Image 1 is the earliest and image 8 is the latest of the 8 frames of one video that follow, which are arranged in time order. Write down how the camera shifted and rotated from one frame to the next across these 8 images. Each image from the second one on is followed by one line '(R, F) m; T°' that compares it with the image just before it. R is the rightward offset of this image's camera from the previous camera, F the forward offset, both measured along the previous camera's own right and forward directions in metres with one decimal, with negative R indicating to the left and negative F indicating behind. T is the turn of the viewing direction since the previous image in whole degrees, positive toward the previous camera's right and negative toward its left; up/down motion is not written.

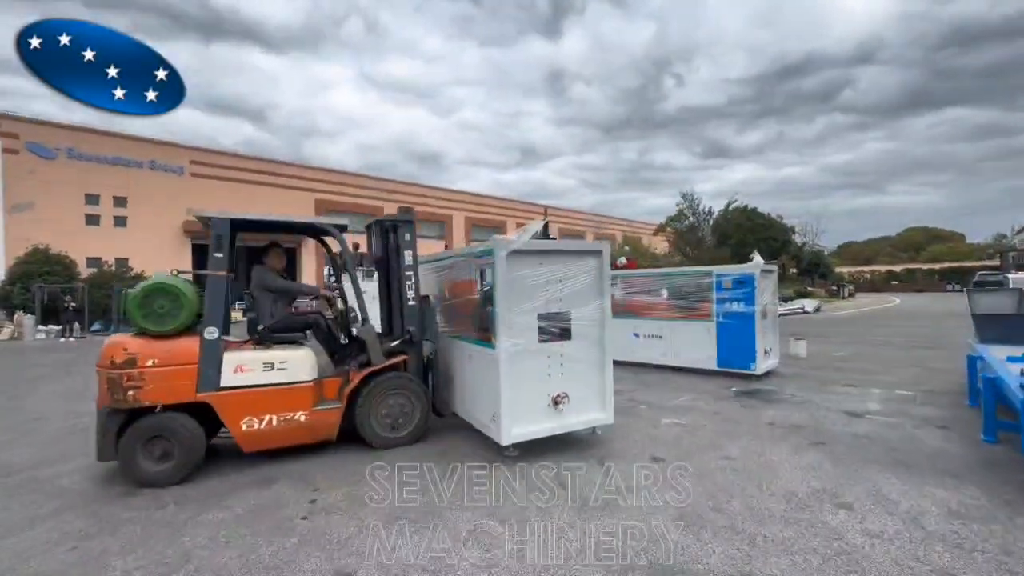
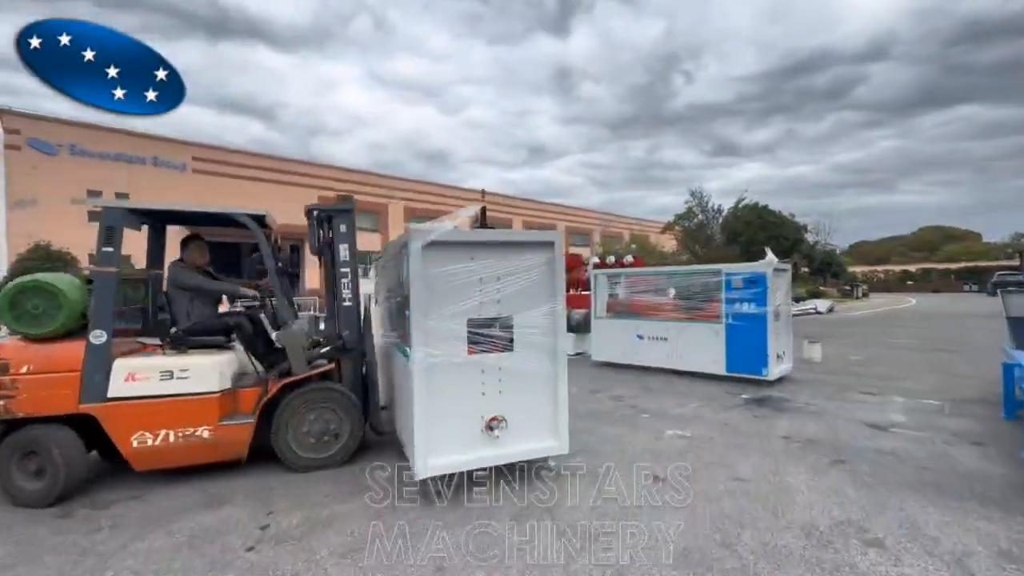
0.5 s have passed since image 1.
(+0.2, +0.5) m; -1°
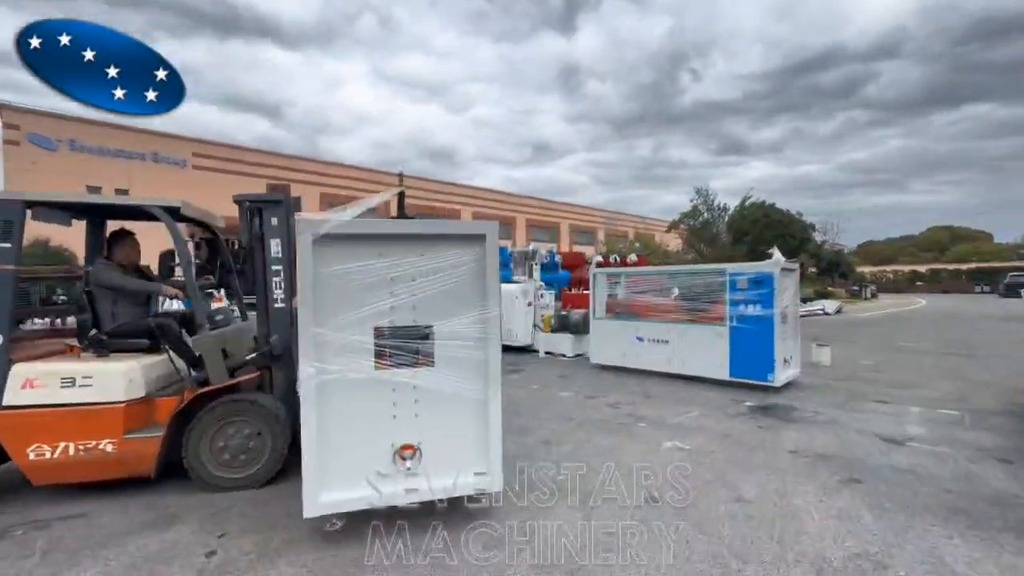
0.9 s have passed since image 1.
(+0.2, +0.4) m; -1°
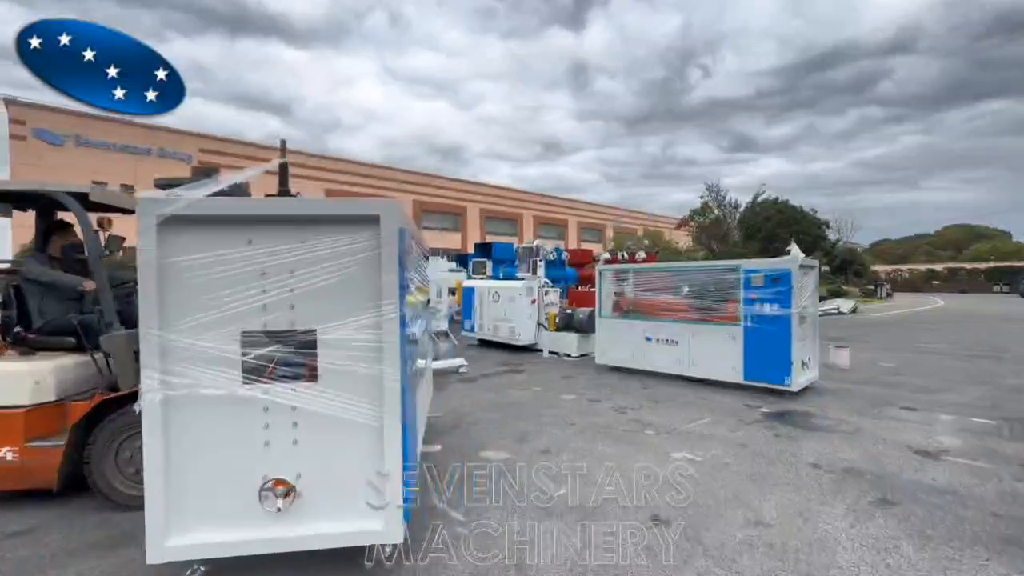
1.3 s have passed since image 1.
(+0.1, +0.4) m; -1°
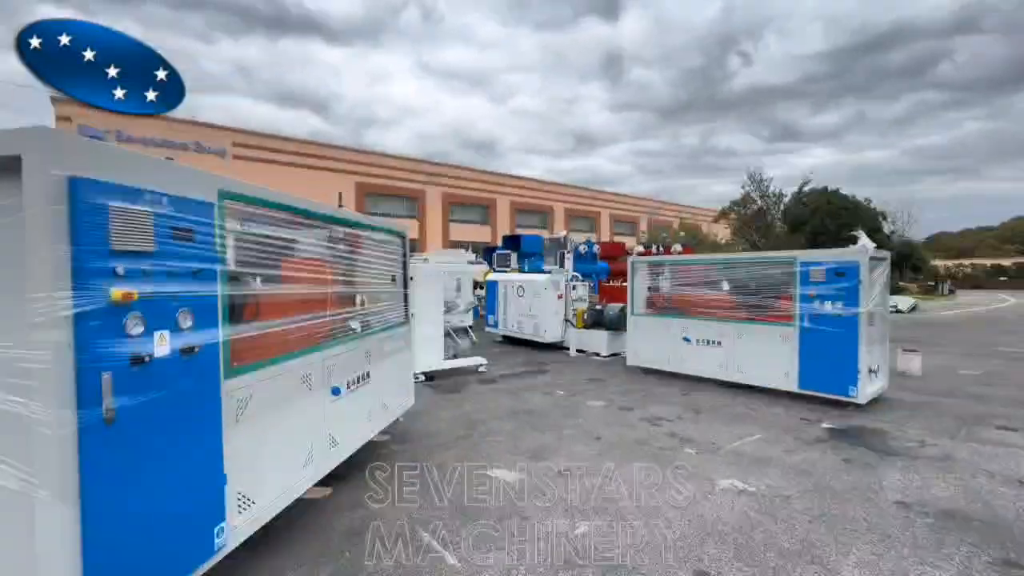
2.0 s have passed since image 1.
(+0.1, +0.7) m; -4°
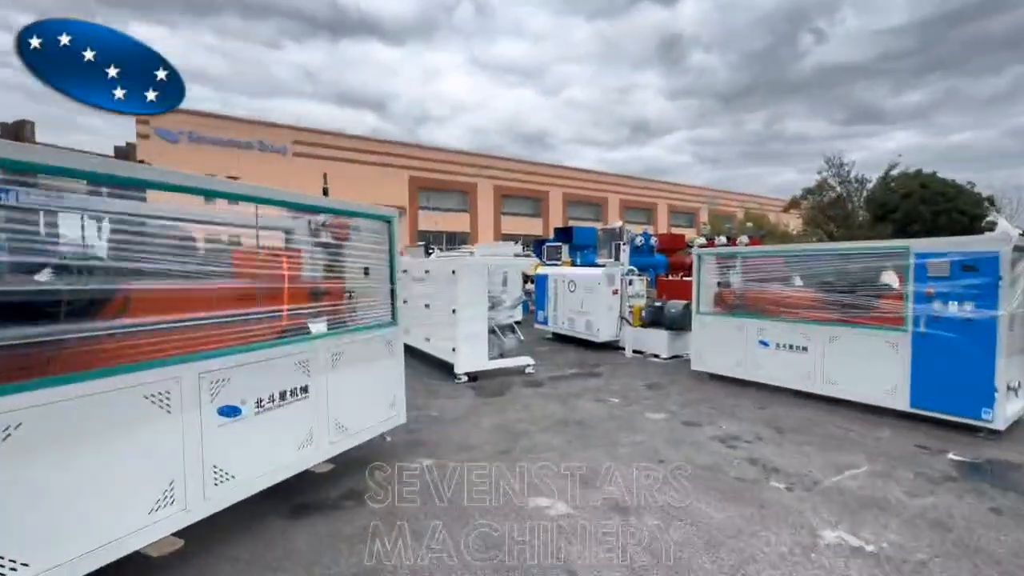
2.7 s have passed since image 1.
(0.0, +0.6) m; -6°
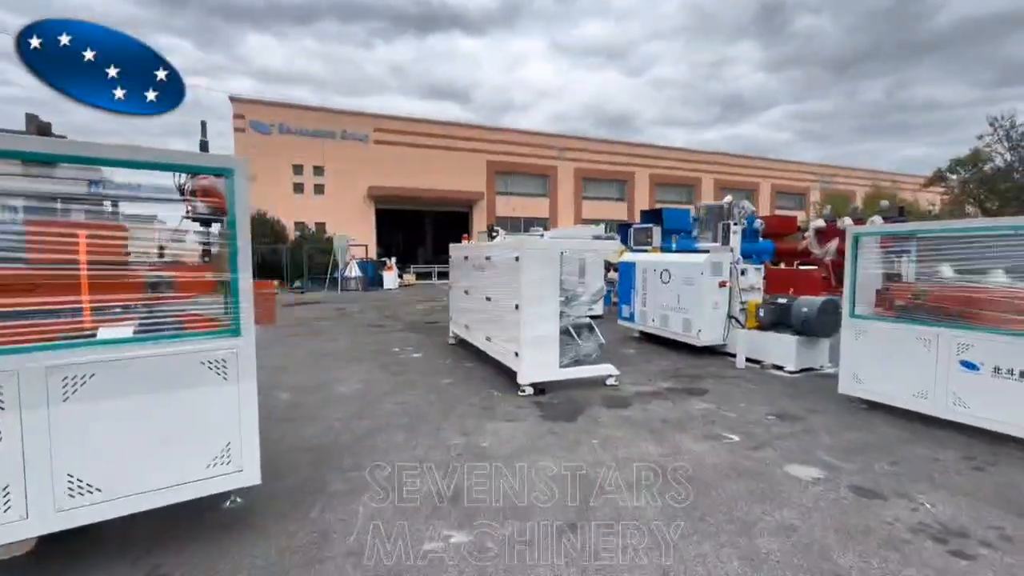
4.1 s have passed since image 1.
(0.0, +1.4) m; -10°
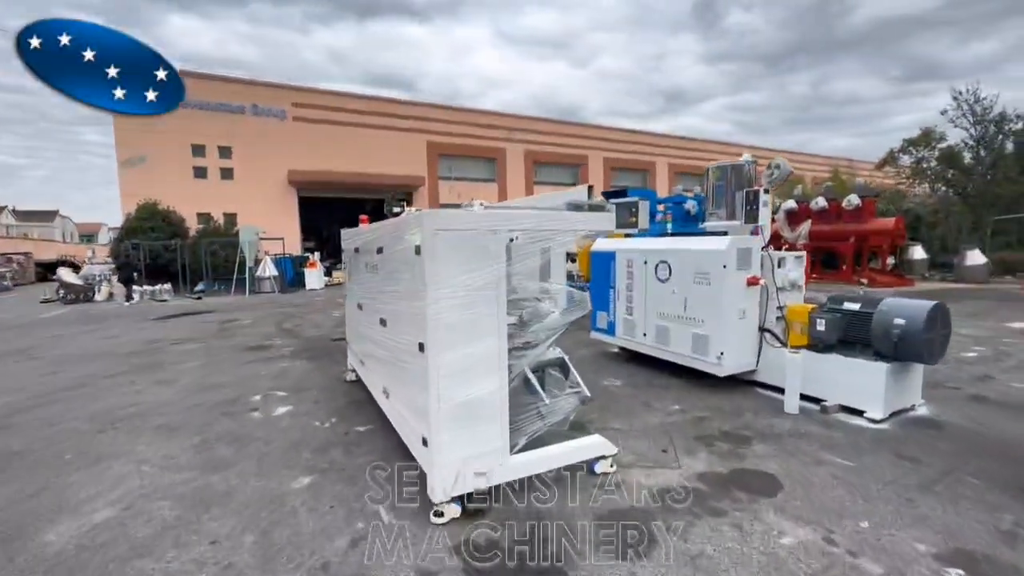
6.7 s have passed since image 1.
(+0.3, +2.9) m; +6°
